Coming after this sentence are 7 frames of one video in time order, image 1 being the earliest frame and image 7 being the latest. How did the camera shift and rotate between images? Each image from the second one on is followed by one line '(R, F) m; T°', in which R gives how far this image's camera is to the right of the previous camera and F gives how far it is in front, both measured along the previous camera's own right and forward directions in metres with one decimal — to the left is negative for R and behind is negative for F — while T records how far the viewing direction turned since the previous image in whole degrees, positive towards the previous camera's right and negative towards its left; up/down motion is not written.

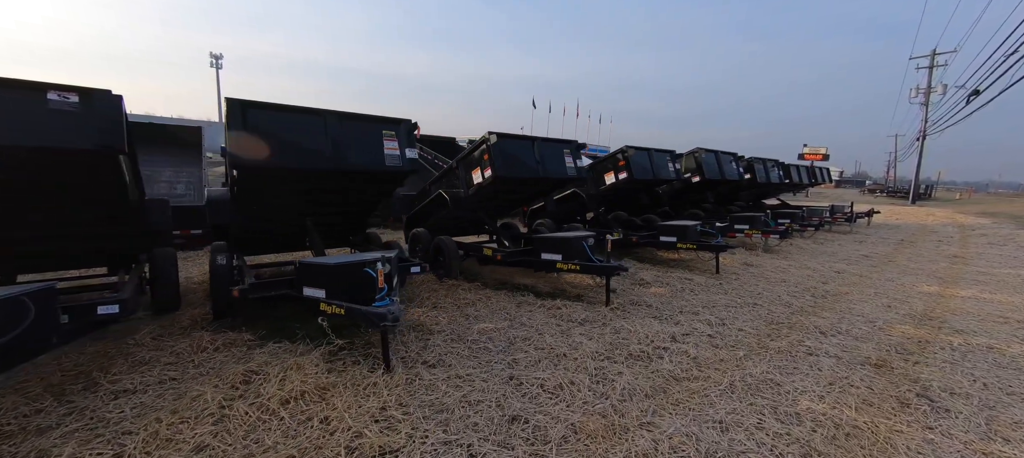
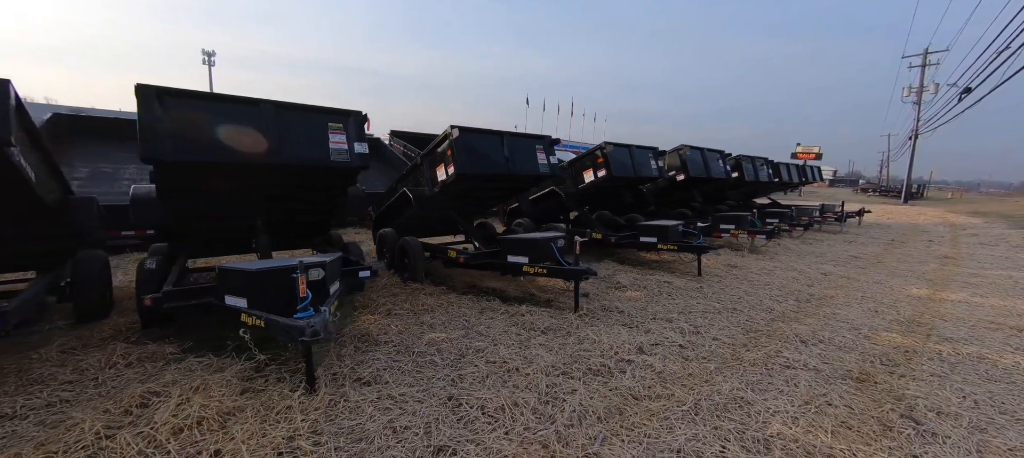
(+0.4, +0.3) m; +1°
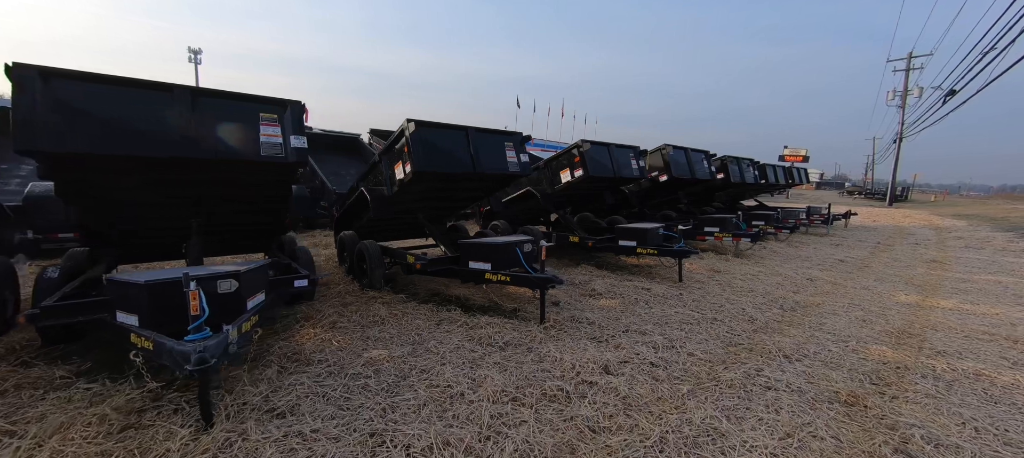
(+0.3, +0.4) m; +1°
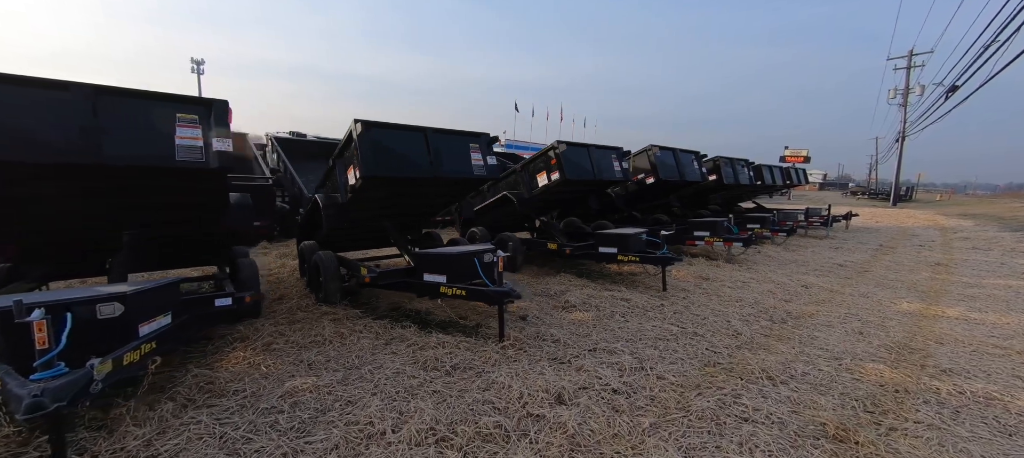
(+0.4, +0.3) m; 0°
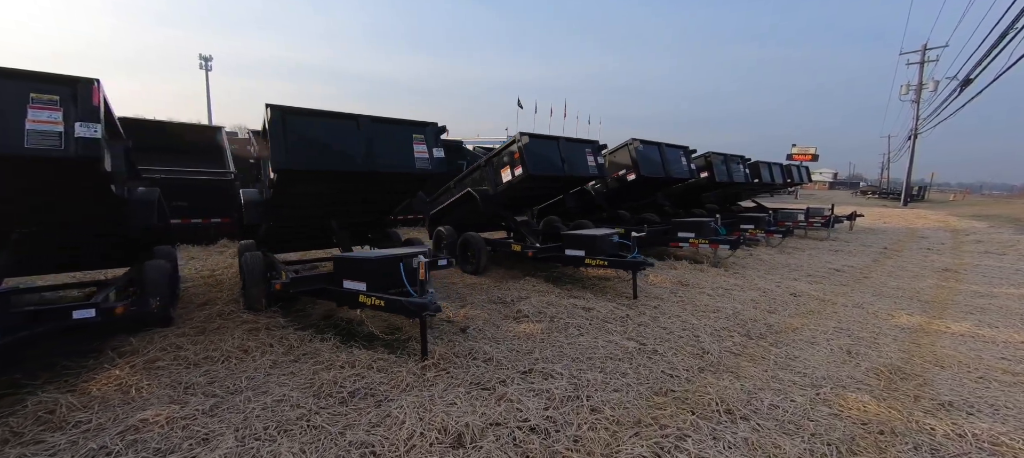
(+0.6, +0.5) m; -1°
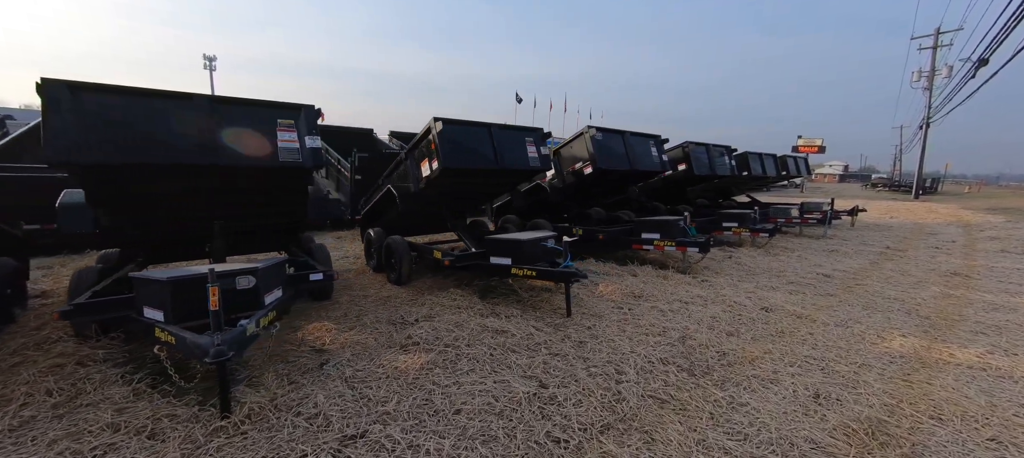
(+1.0, +0.8) m; -1°
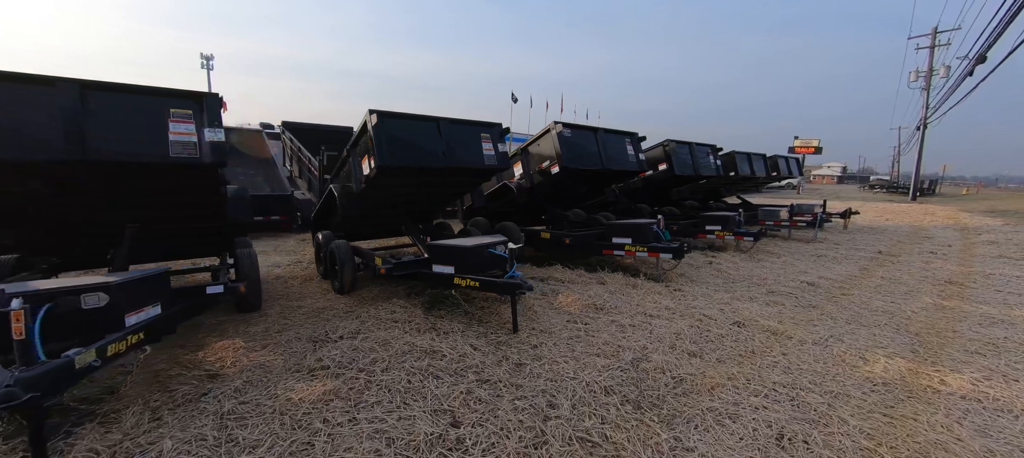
(+0.5, +0.4) m; 0°
